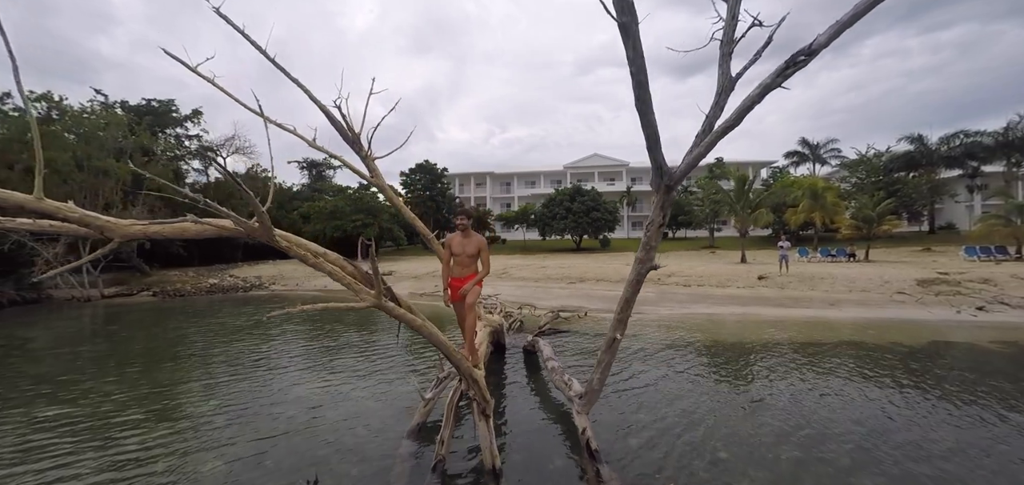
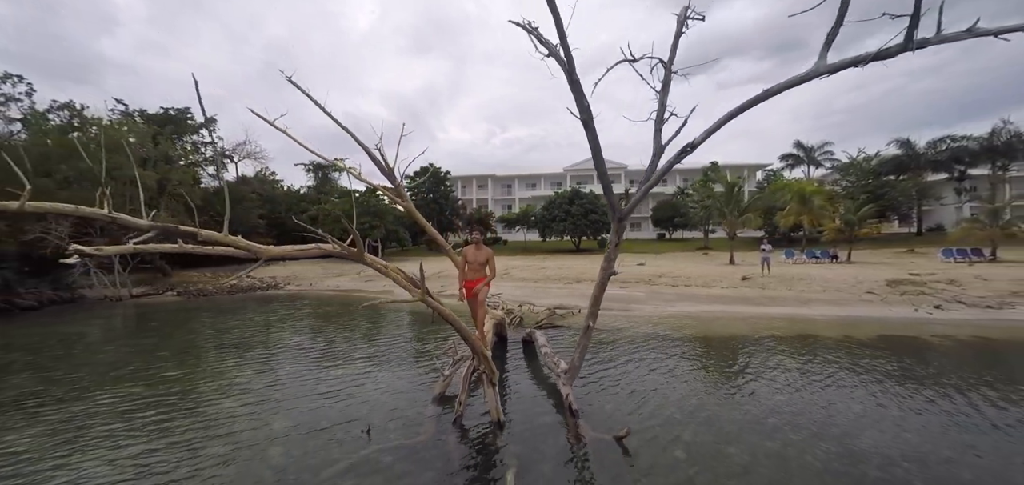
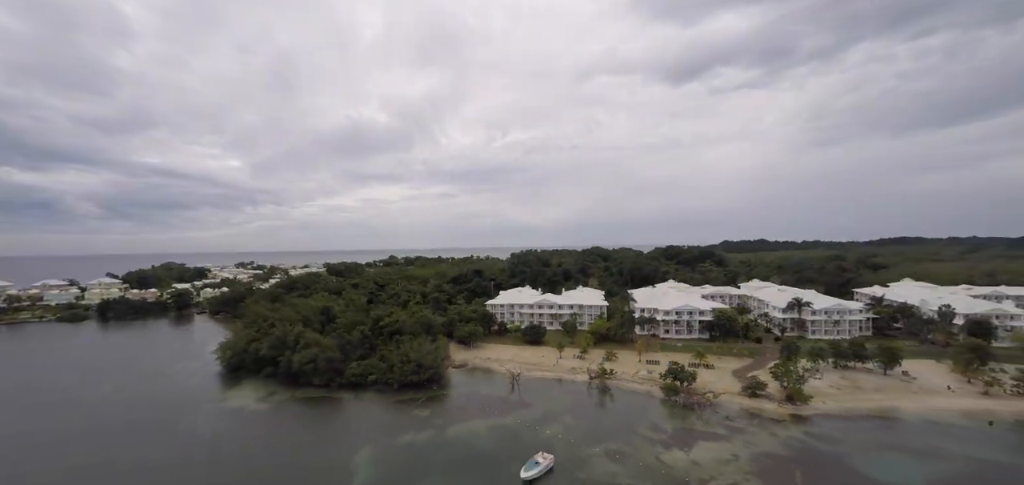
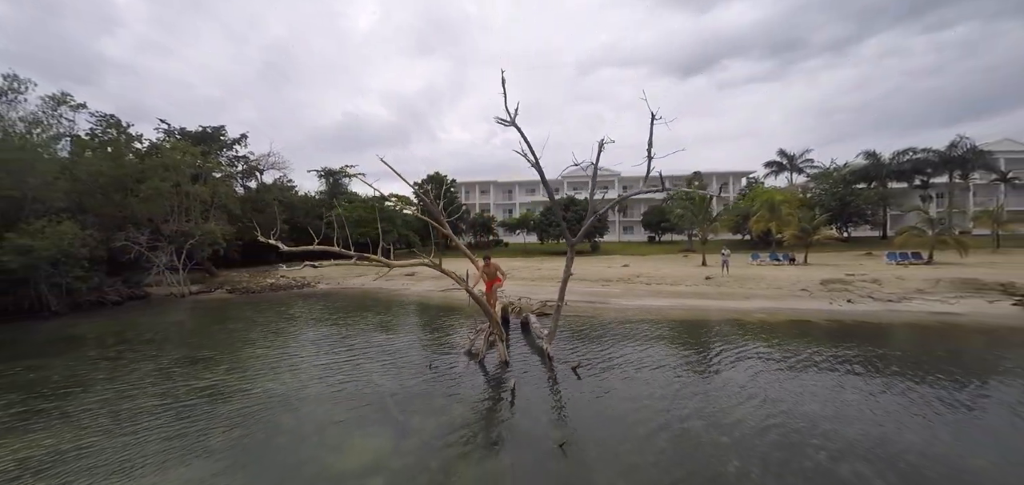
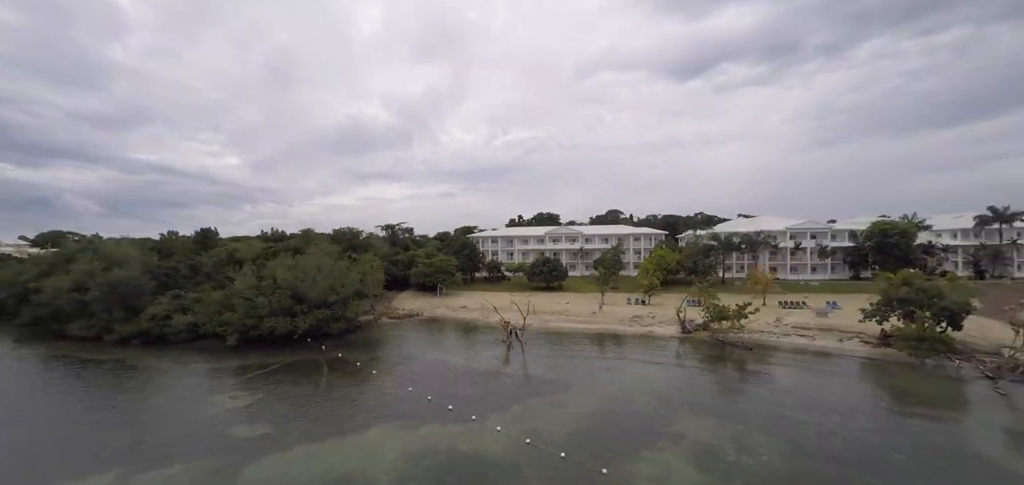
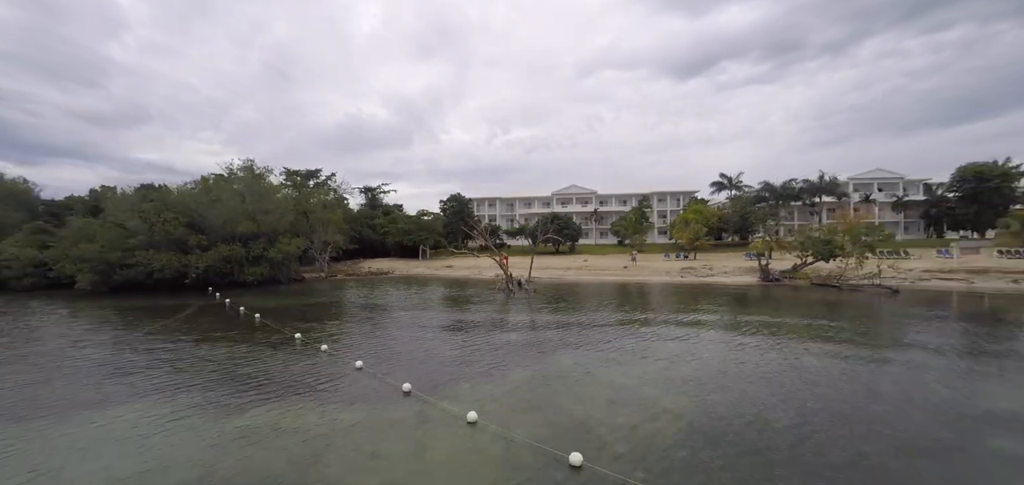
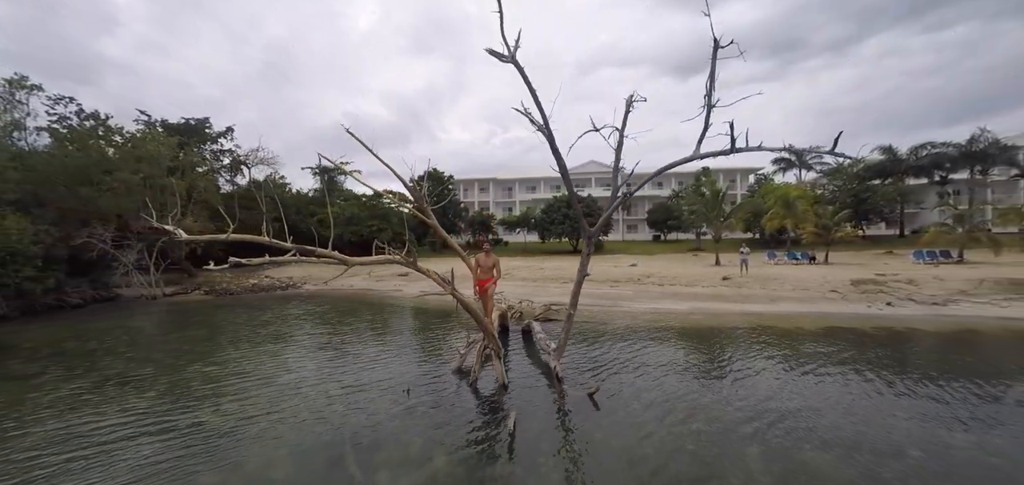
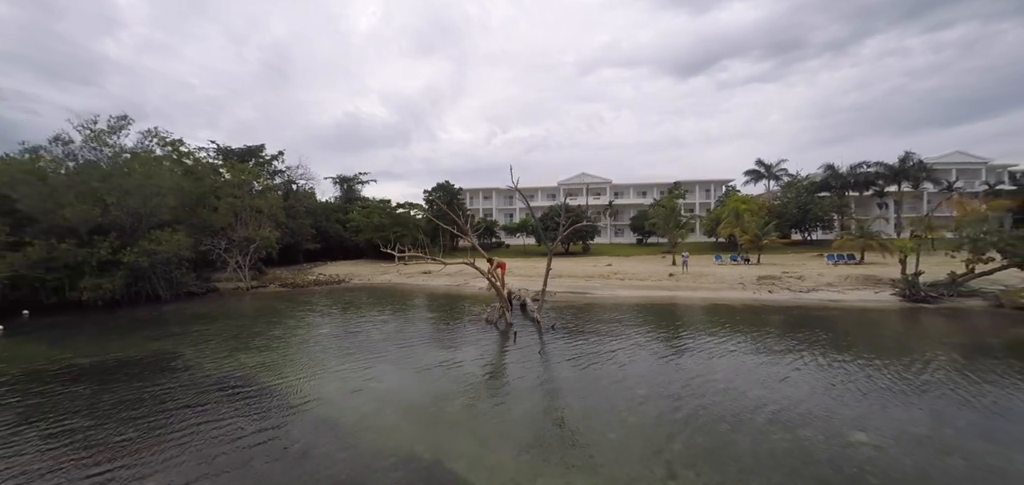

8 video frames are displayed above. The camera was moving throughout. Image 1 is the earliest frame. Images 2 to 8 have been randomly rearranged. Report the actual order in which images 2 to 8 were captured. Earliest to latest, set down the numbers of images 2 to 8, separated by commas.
2, 7, 4, 8, 6, 5, 3
